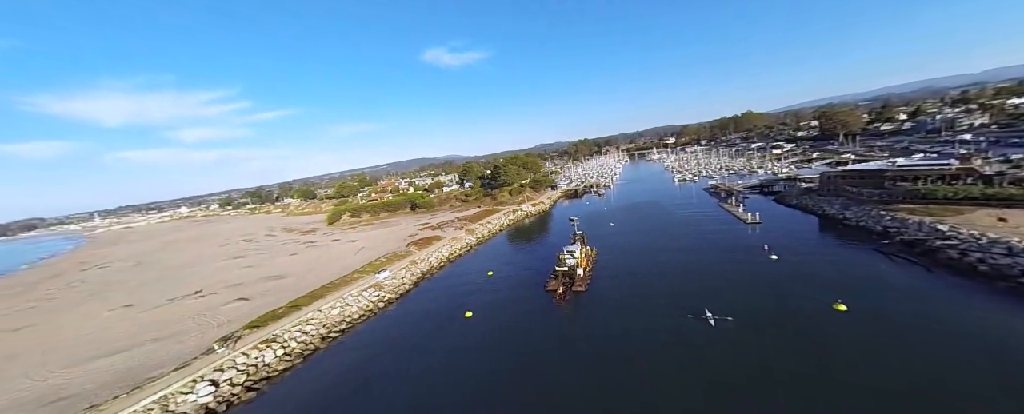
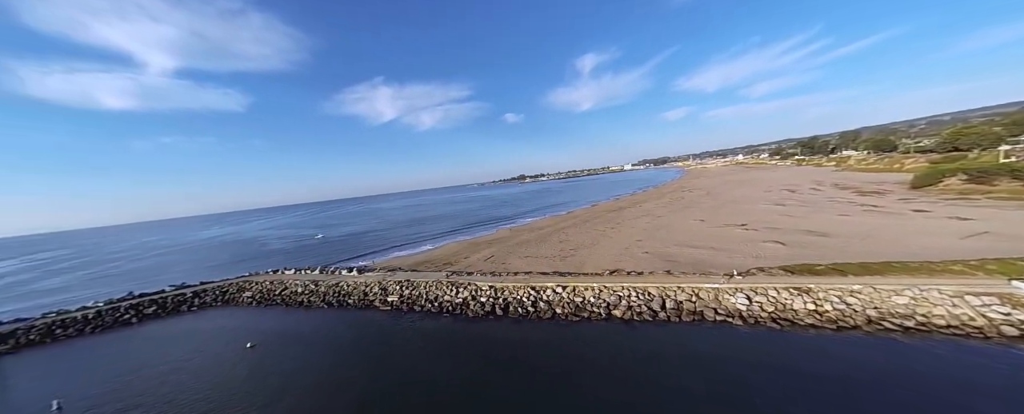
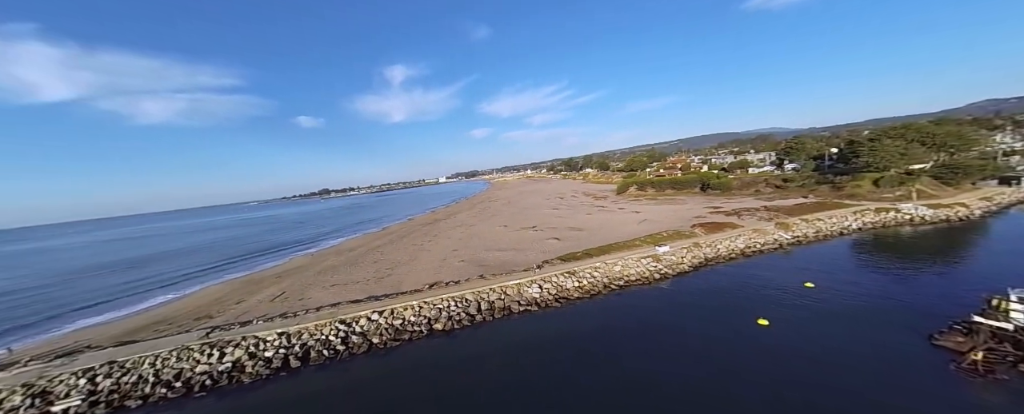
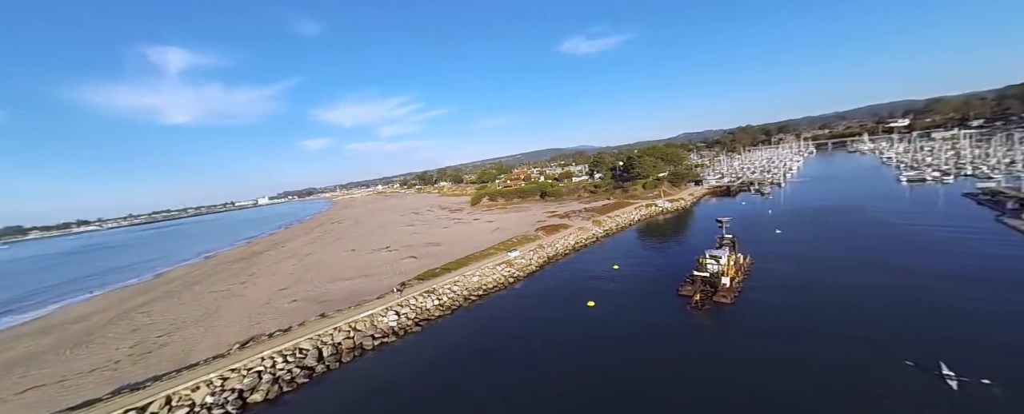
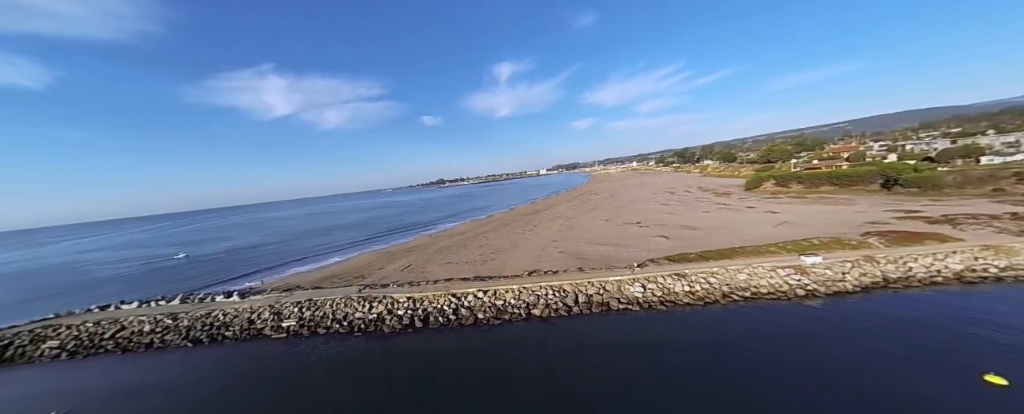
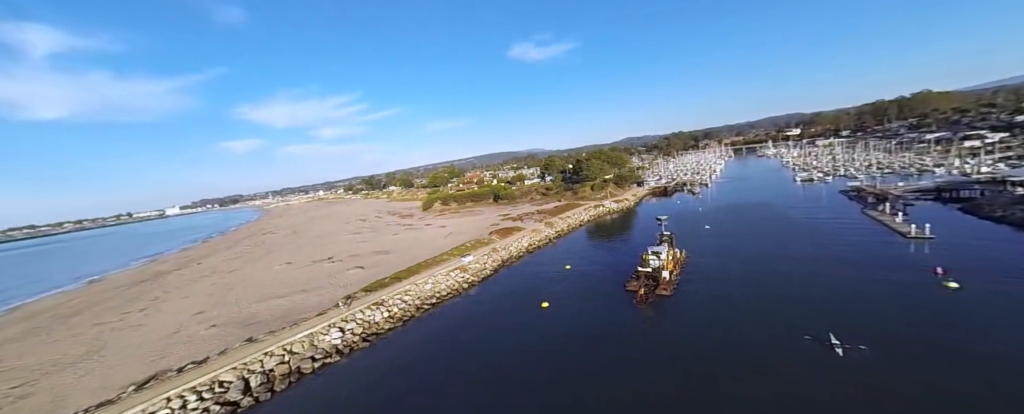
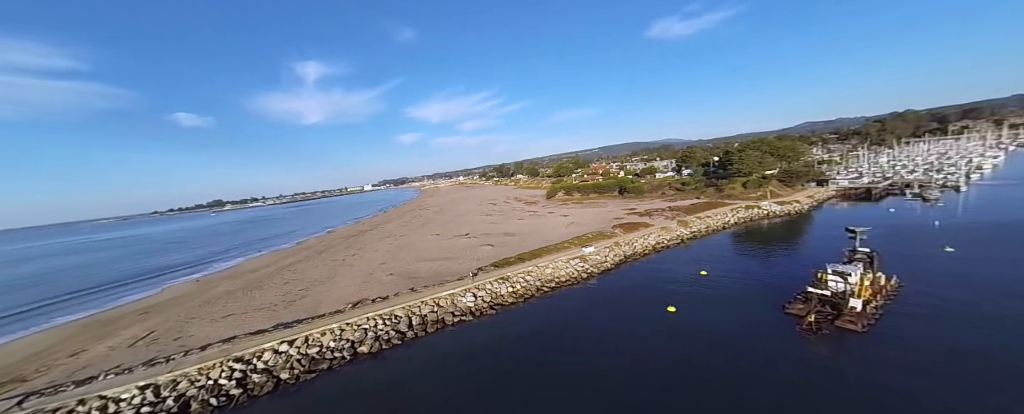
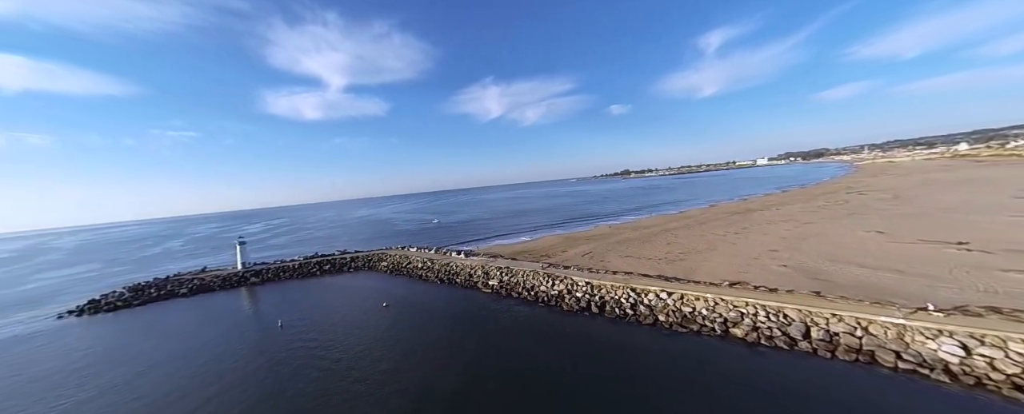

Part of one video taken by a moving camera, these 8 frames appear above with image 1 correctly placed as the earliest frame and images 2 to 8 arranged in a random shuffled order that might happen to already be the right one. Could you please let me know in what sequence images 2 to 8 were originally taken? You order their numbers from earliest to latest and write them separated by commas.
6, 4, 7, 3, 5, 2, 8
